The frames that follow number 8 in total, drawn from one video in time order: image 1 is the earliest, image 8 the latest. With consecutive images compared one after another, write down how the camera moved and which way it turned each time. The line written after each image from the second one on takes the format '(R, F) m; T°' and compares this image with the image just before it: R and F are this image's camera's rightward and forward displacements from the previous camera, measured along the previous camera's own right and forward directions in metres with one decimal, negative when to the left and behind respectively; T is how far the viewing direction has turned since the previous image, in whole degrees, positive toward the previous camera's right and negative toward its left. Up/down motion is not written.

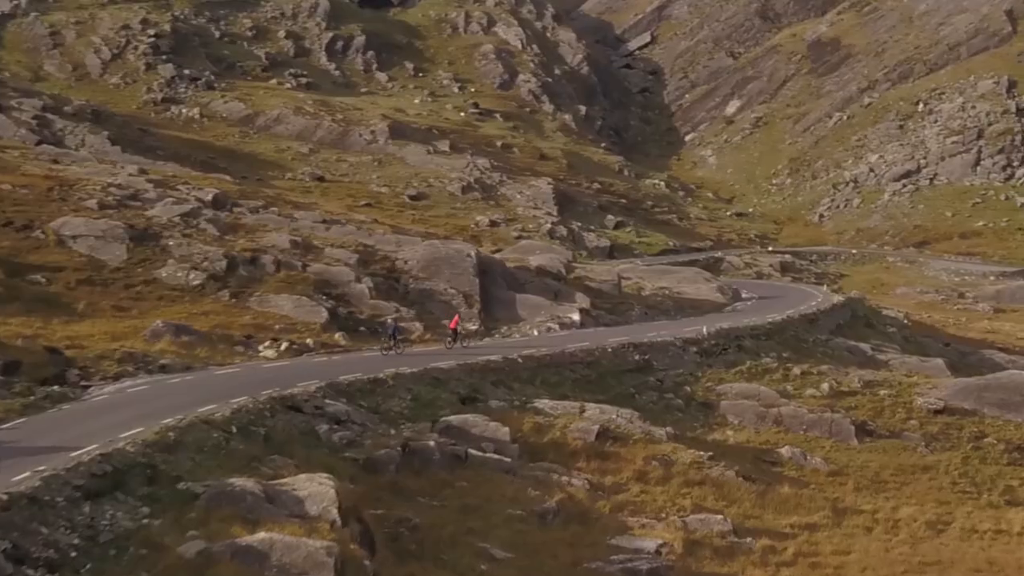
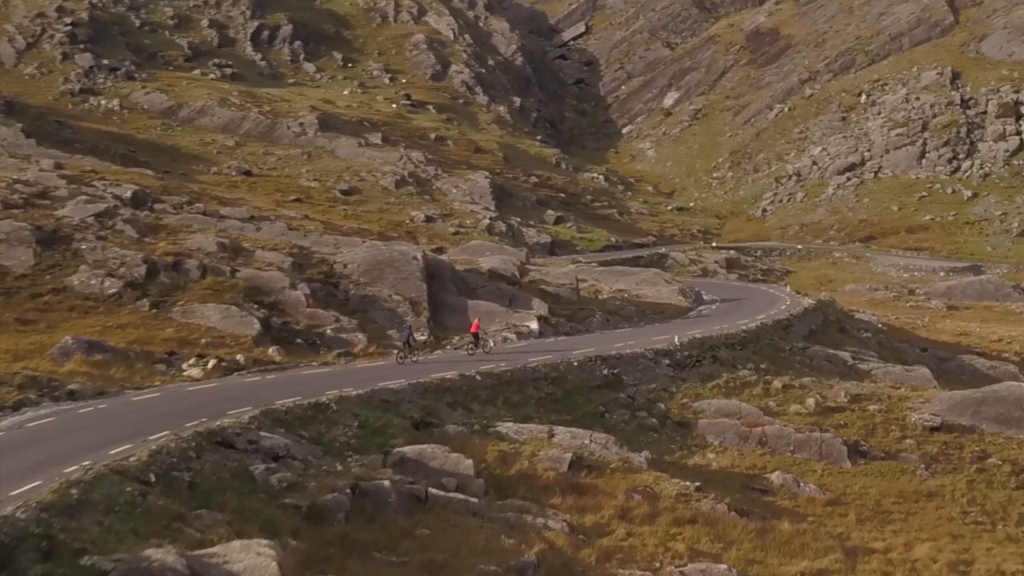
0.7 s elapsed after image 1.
(-0.7, +4.3) m; +3°
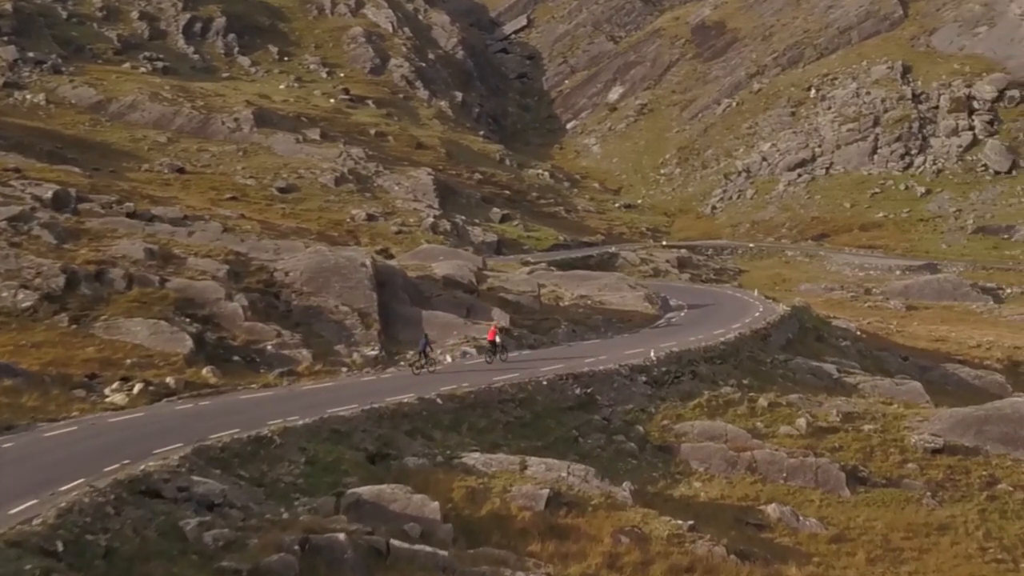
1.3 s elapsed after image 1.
(-0.5, +3.8) m; +2°
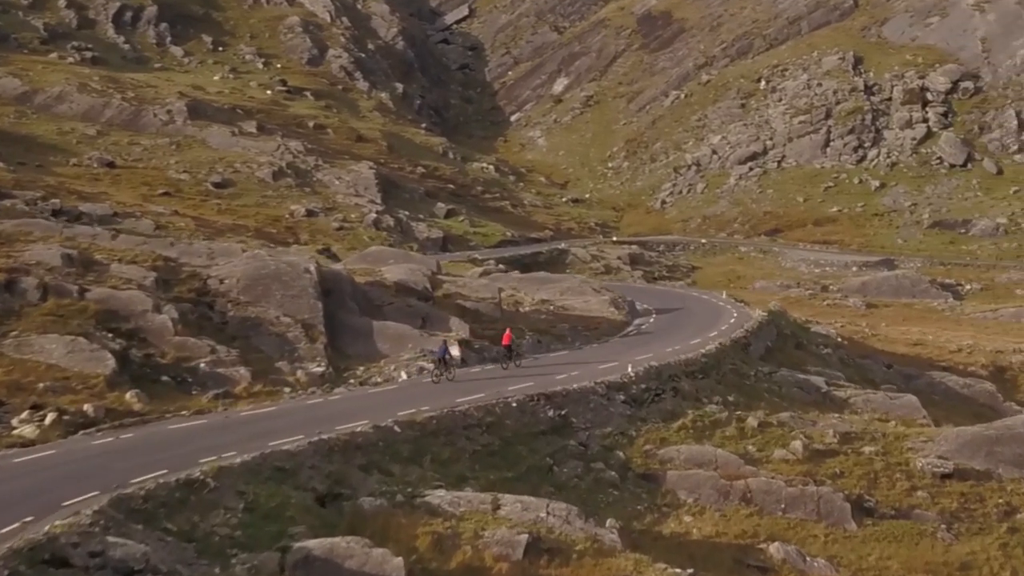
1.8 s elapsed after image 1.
(-0.5, +3.8) m; +2°
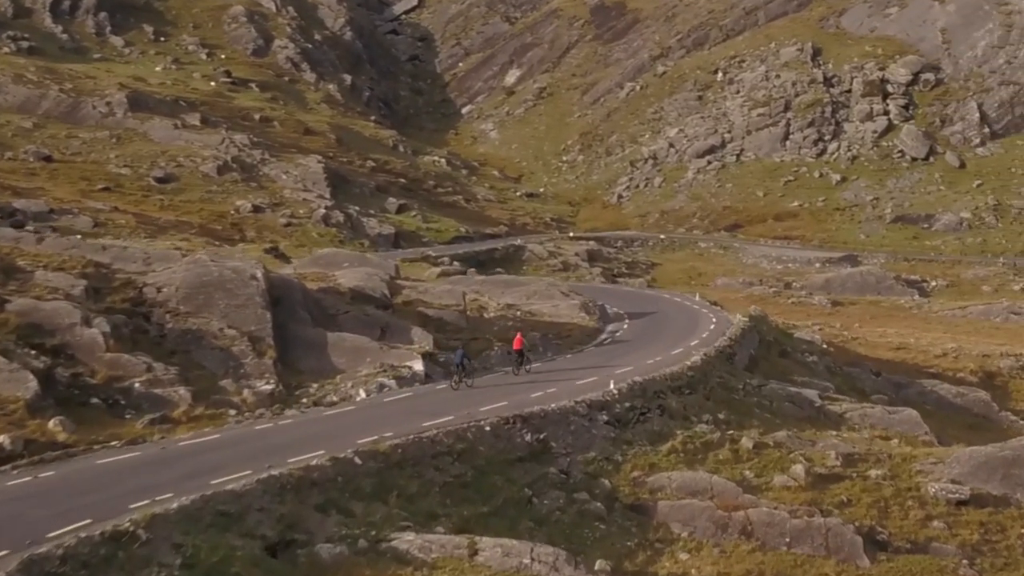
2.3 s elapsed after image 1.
(-0.4, +3.2) m; +2°
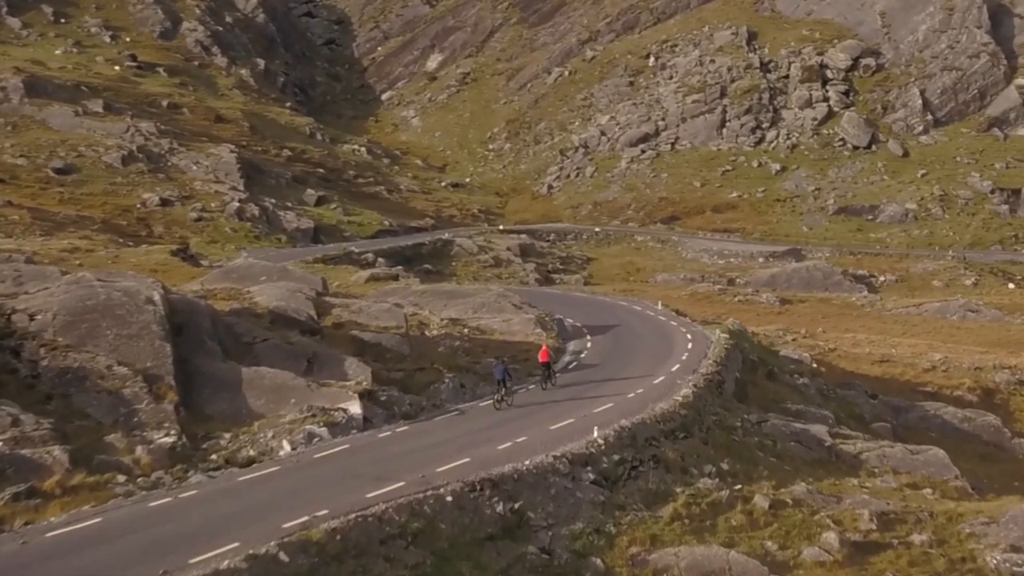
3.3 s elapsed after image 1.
(-0.7, +5.9) m; +3°
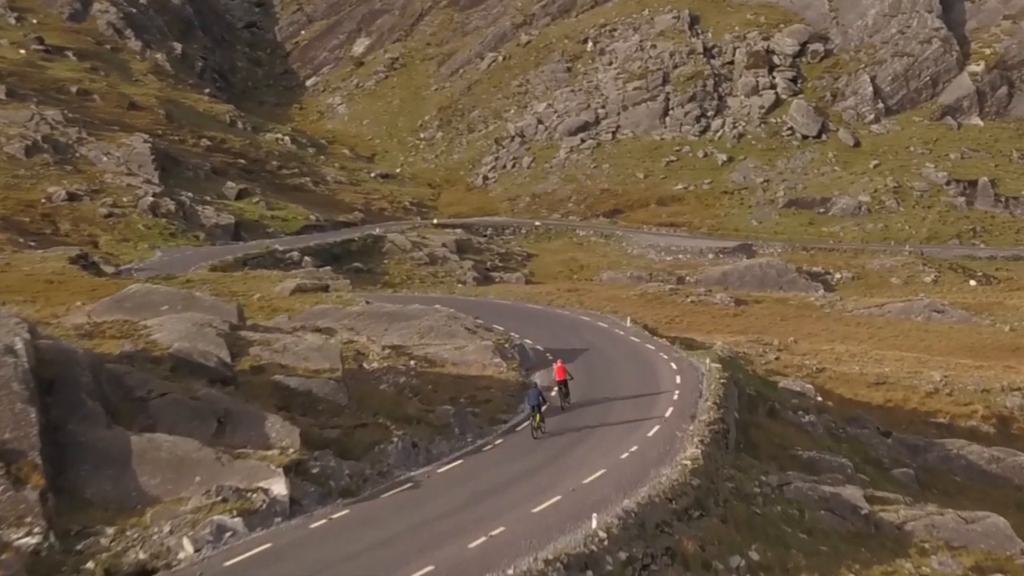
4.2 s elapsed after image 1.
(-0.6, +5.9) m; +3°
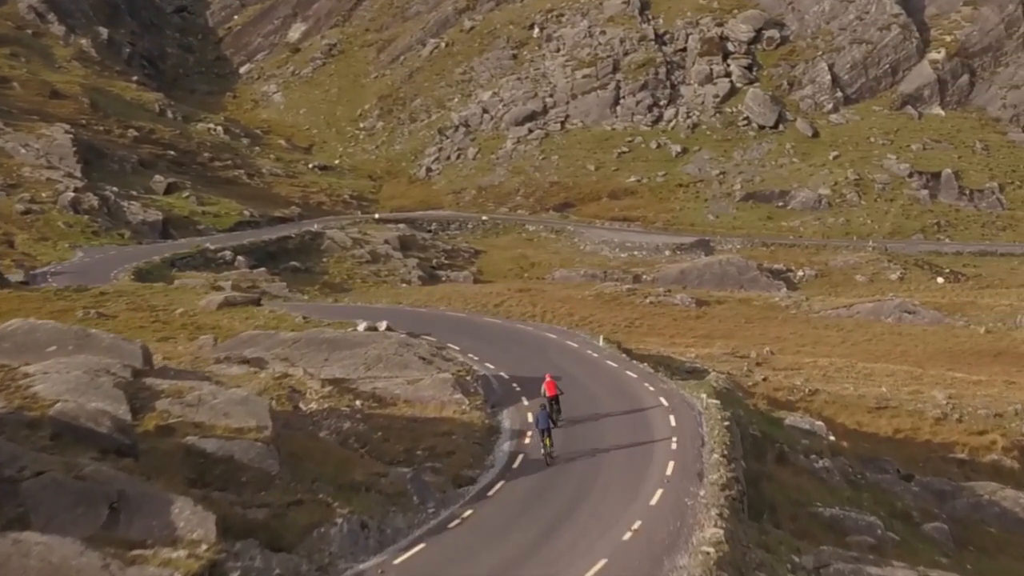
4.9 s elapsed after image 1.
(-0.4, +4.8) m; +2°
